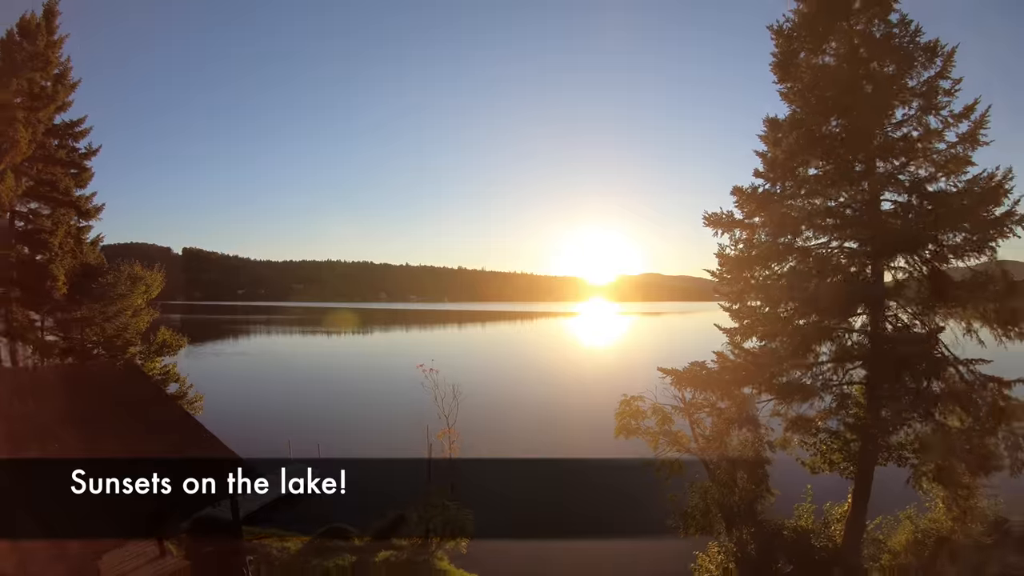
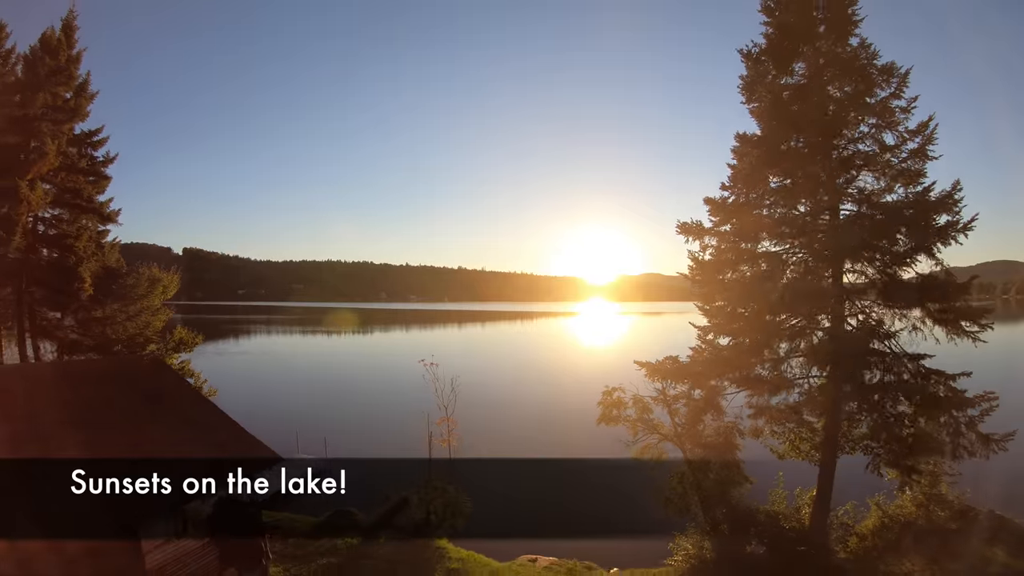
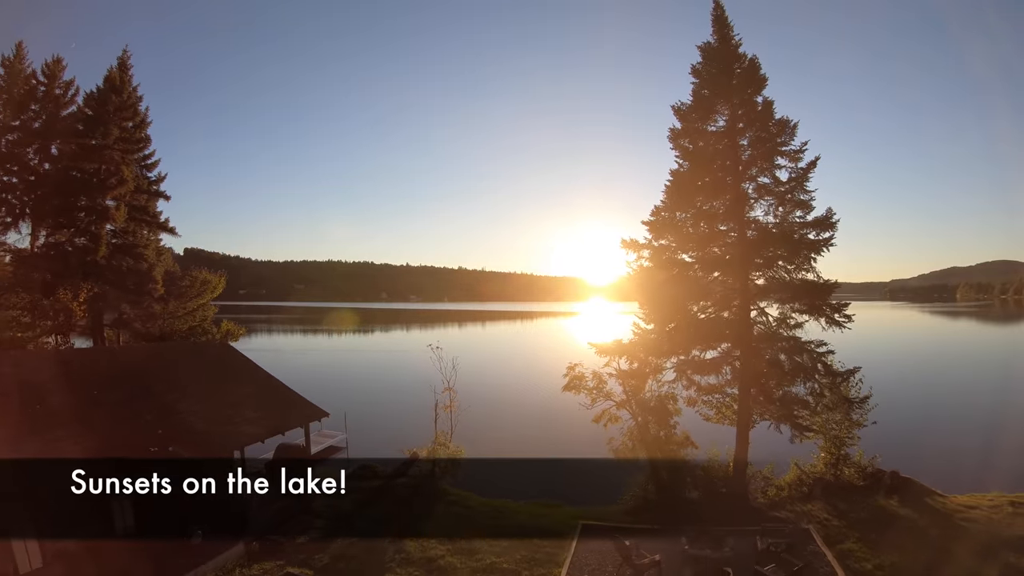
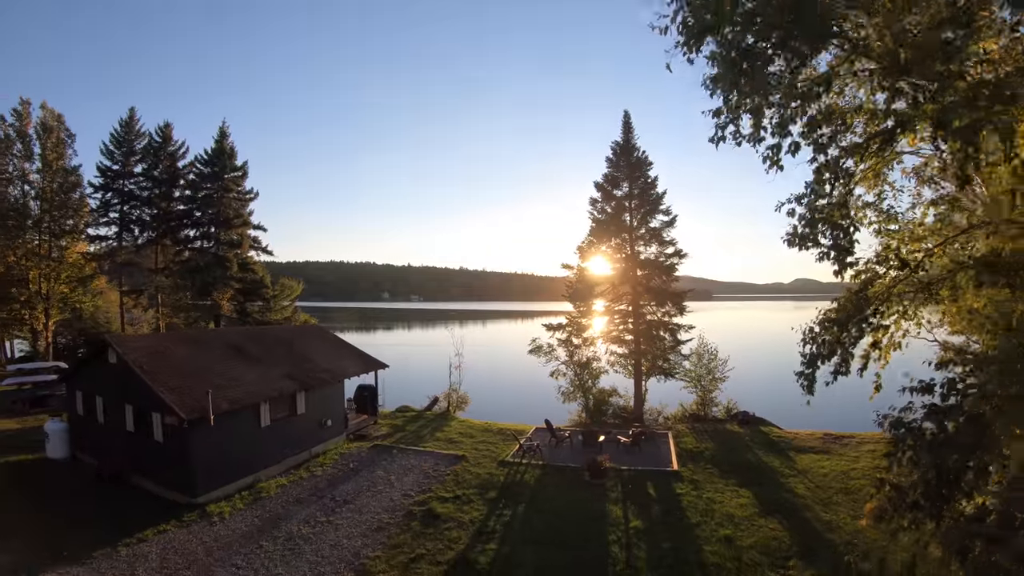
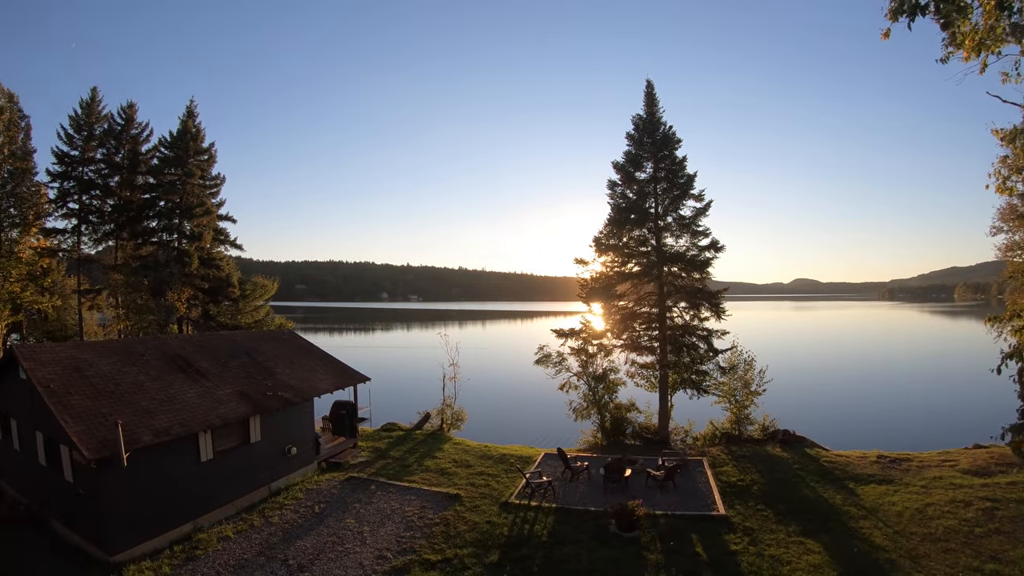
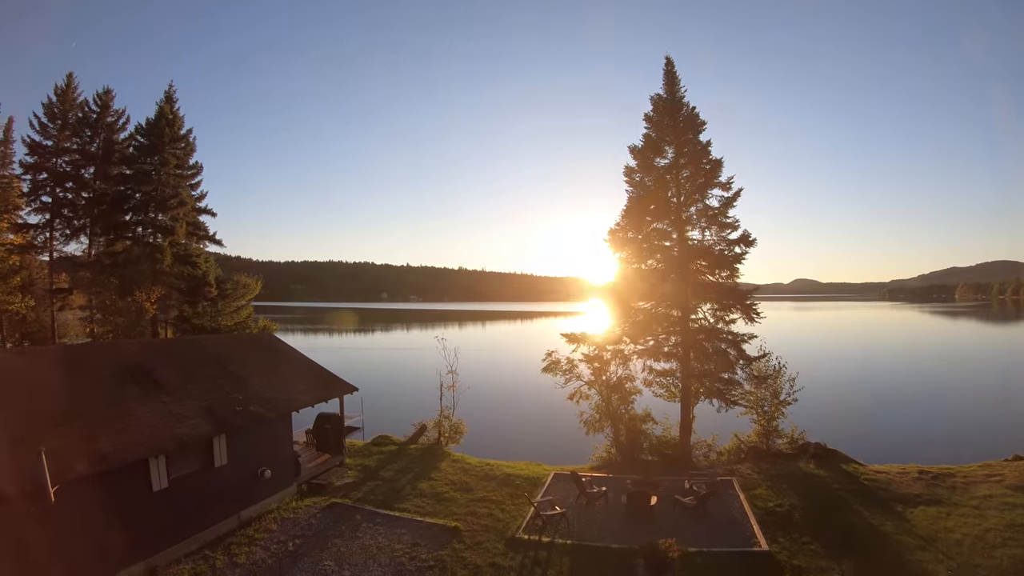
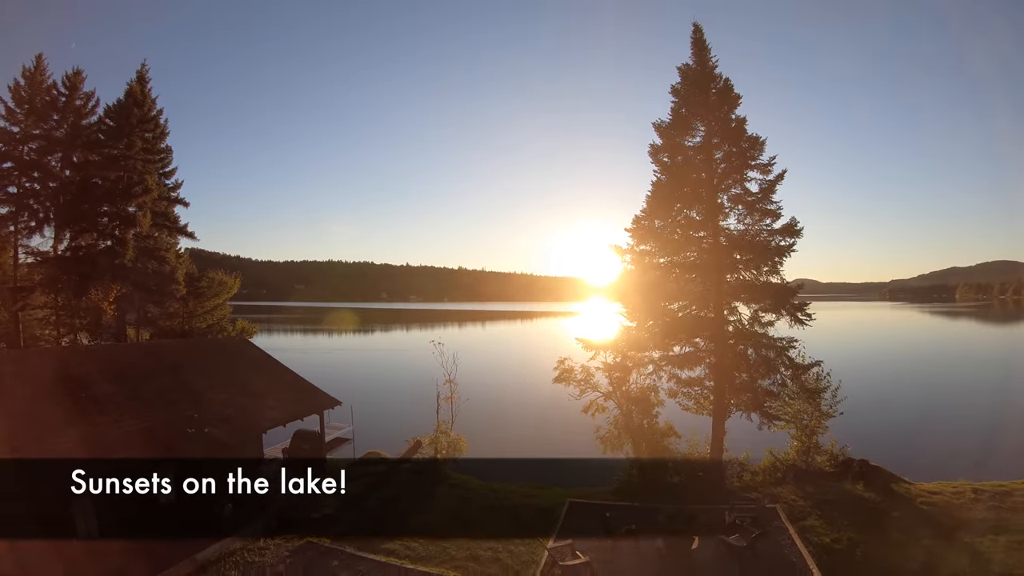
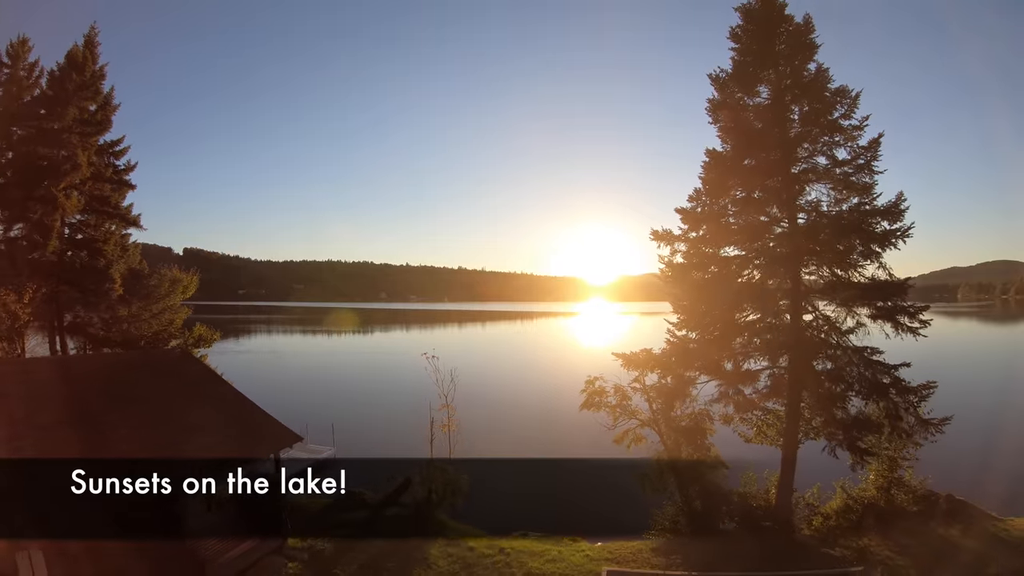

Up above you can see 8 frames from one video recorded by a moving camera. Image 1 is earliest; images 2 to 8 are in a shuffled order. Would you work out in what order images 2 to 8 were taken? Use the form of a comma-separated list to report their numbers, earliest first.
2, 8, 3, 7, 6, 5, 4
